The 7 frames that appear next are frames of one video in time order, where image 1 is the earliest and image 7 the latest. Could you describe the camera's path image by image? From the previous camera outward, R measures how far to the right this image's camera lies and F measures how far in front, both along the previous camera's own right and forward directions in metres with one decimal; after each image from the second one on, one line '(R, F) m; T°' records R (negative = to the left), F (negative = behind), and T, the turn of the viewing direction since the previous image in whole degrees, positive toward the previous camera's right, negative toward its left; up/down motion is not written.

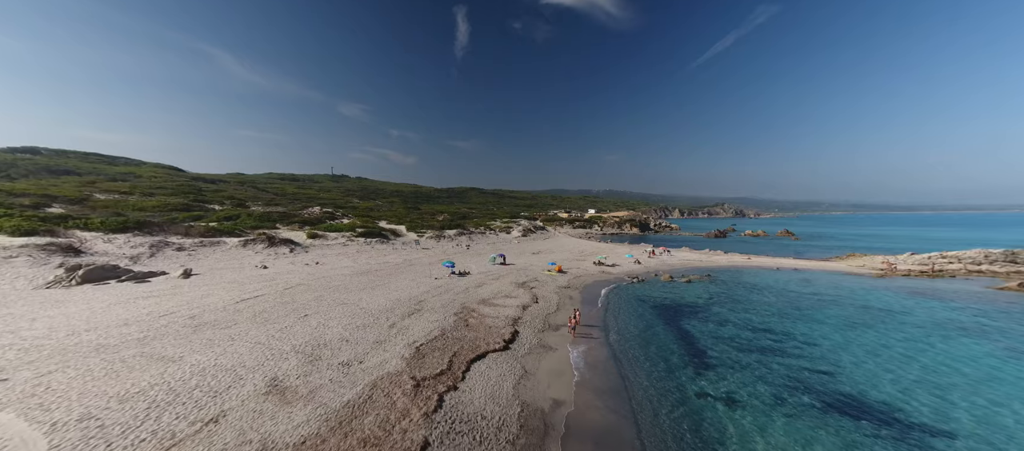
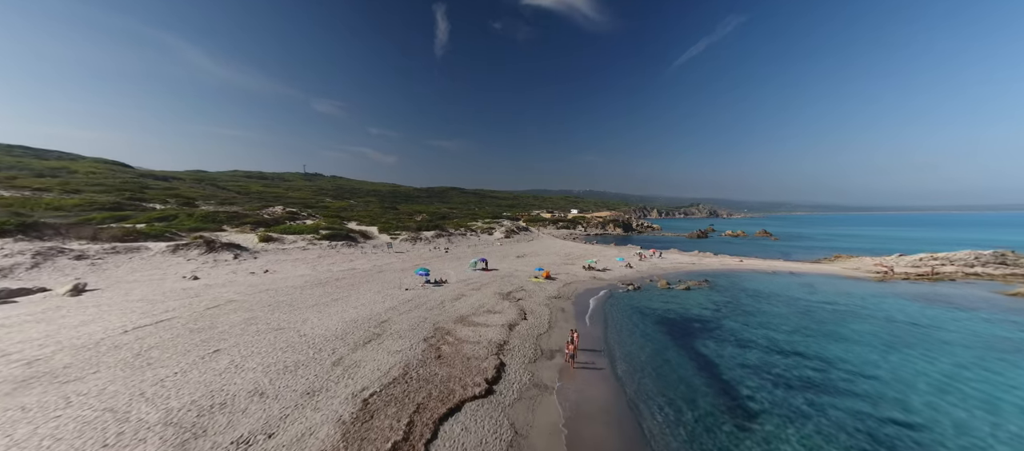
(-0.1, +3.8) m; +3°
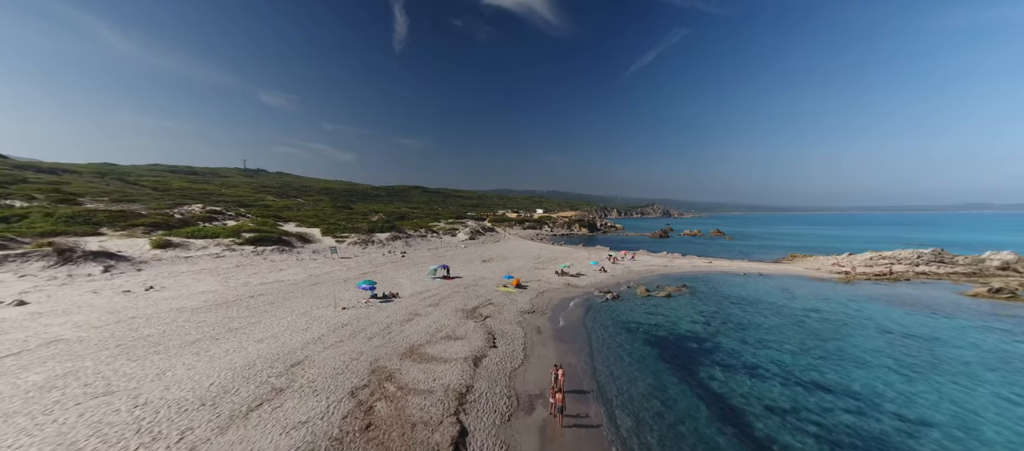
(0.0, +4.4) m; +7°
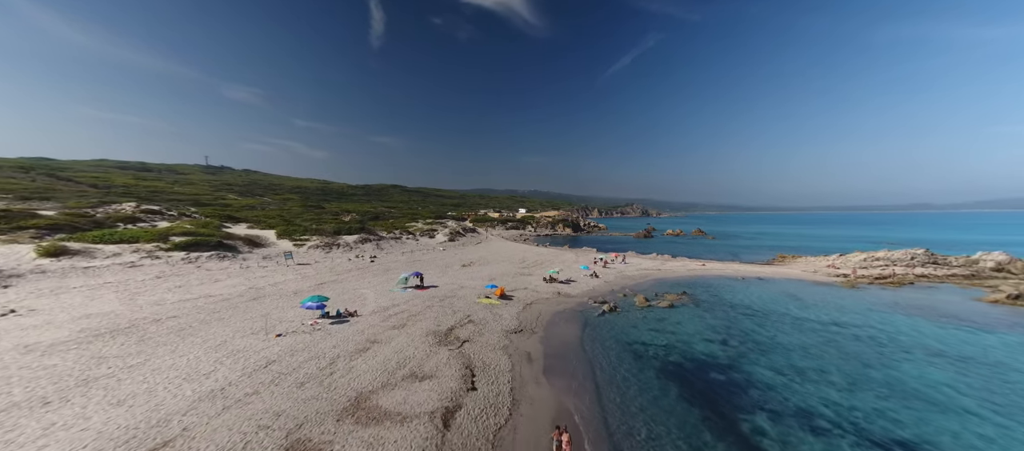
(-0.1, +4.1) m; +3°
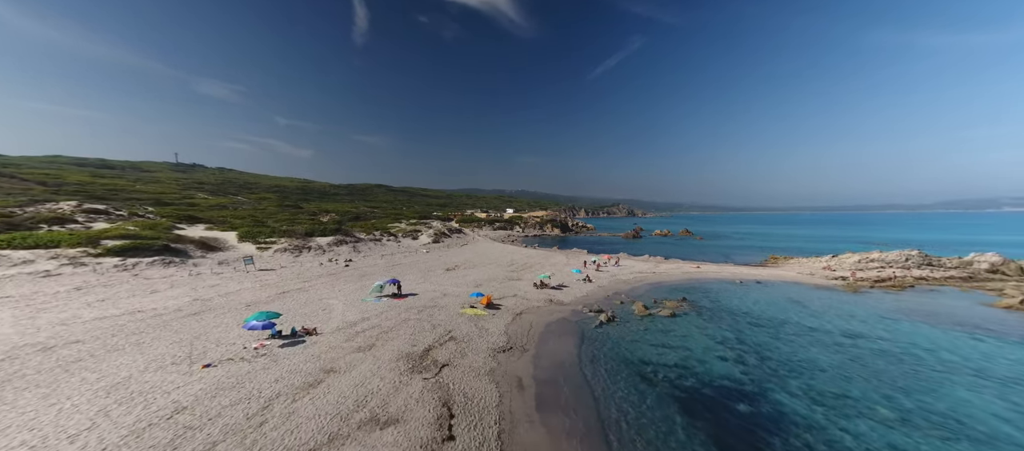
(0.0, +2.7) m; +2°
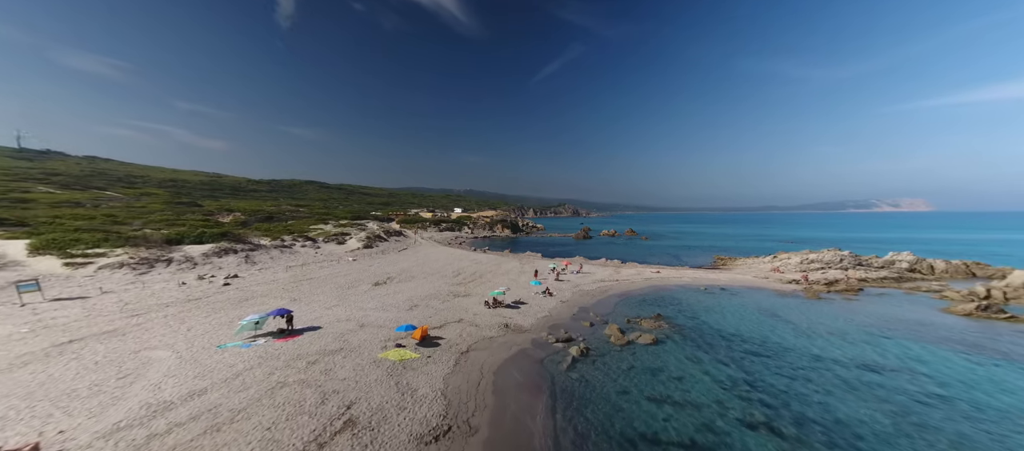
(+0.4, +6.4) m; +10°
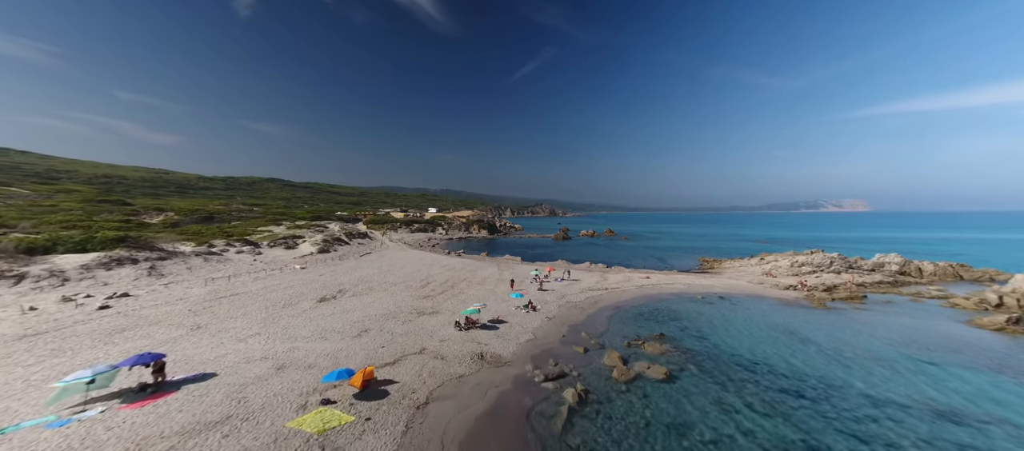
(+0.1, +4.8) m; +4°
